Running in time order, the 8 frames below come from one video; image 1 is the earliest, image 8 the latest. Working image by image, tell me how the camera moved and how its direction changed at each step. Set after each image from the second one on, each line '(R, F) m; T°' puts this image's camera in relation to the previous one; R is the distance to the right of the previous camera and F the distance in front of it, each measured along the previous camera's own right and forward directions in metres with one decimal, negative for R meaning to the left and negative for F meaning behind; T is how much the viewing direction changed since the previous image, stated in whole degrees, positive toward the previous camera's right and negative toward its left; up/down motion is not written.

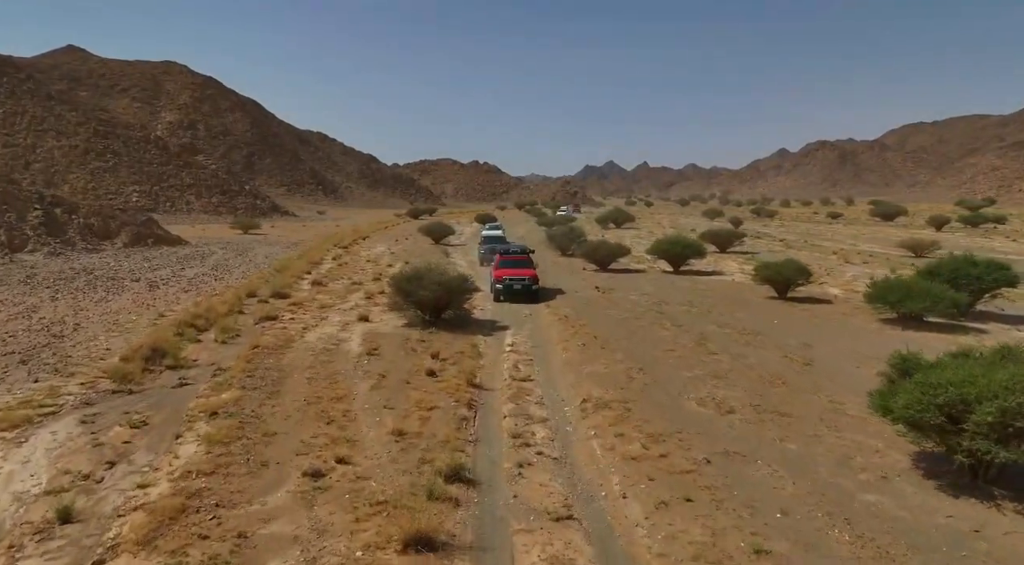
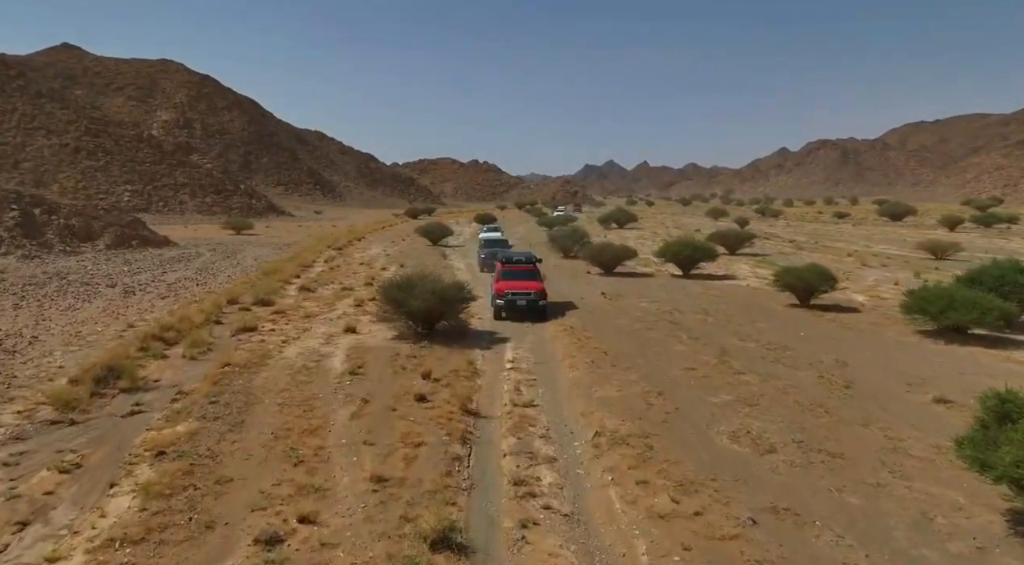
(0.0, +1.8) m; 0°
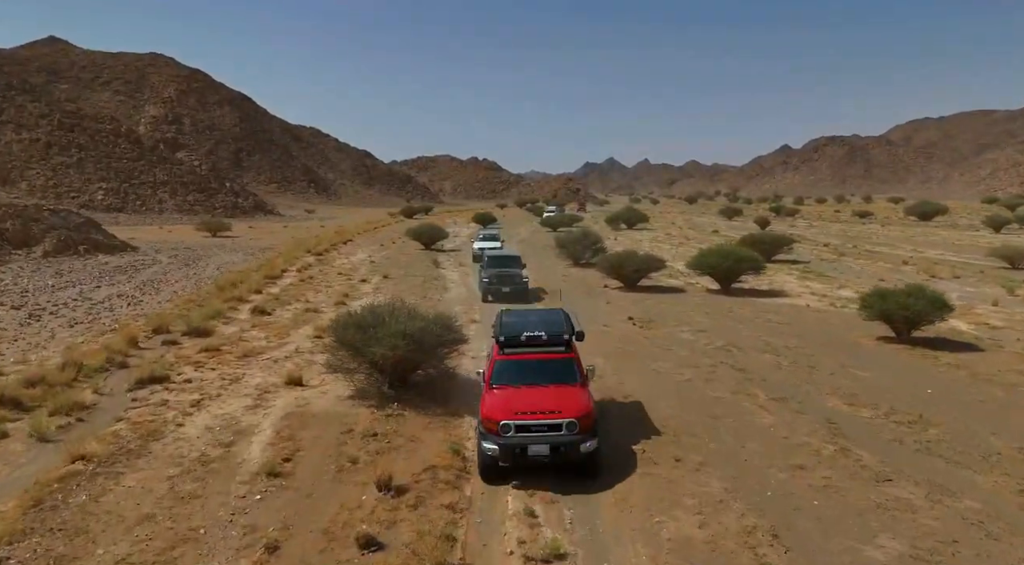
(-0.1, +5.5) m; 0°
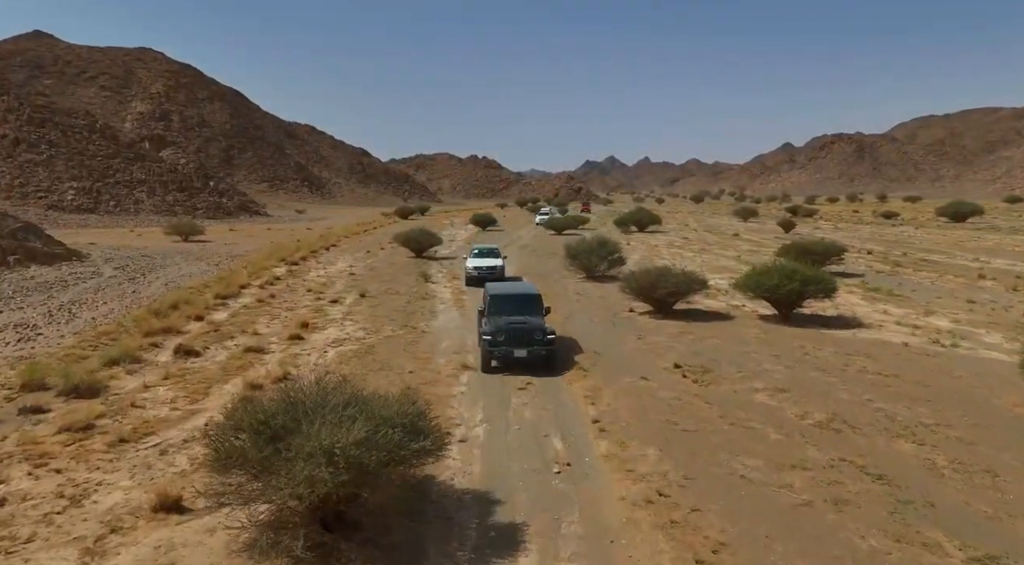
(-0.1, +5.5) m; 0°
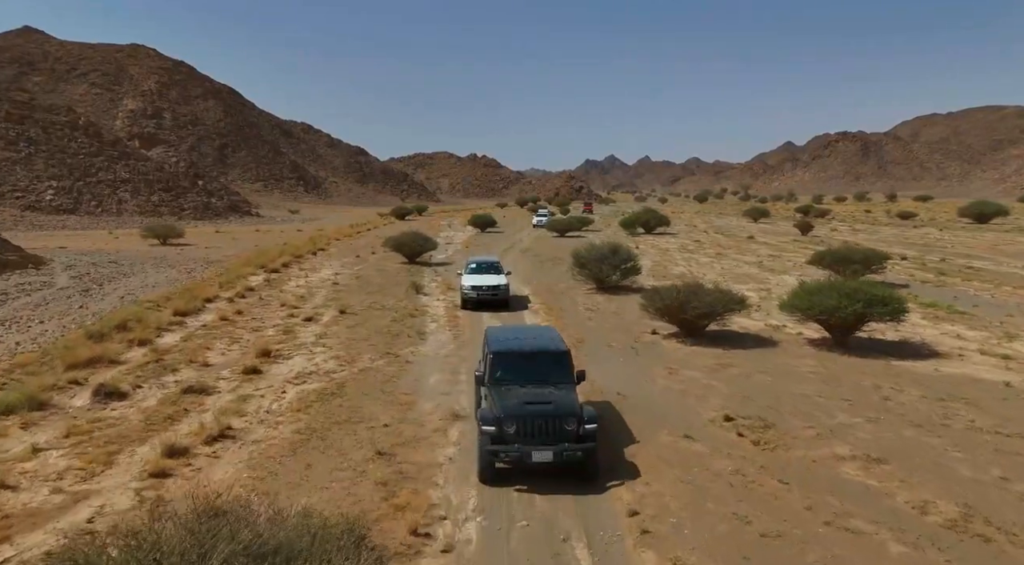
(-0.1, +3.5) m; 0°
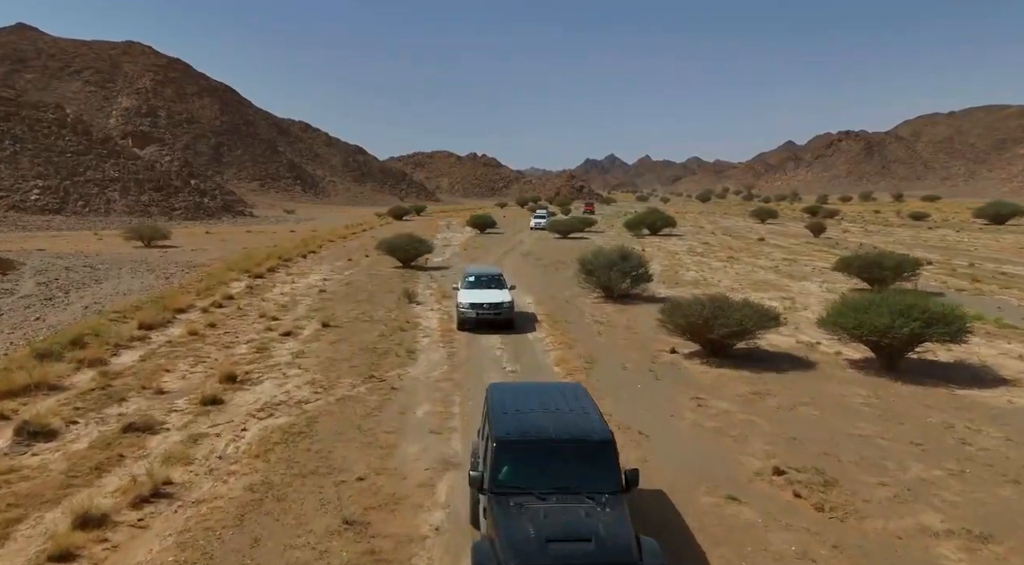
(0.0, +2.2) m; 0°
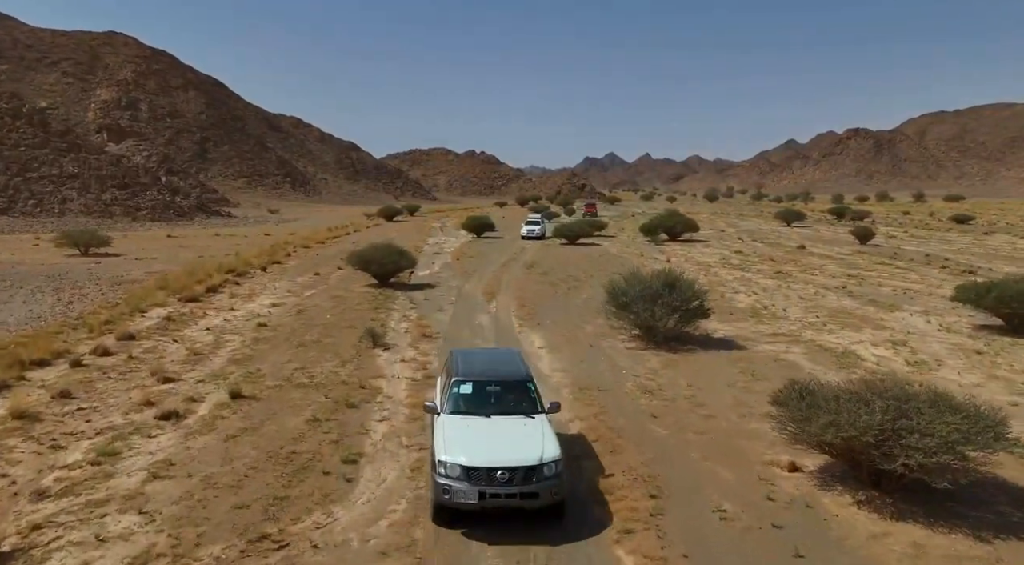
(-0.1, +7.2) m; 0°
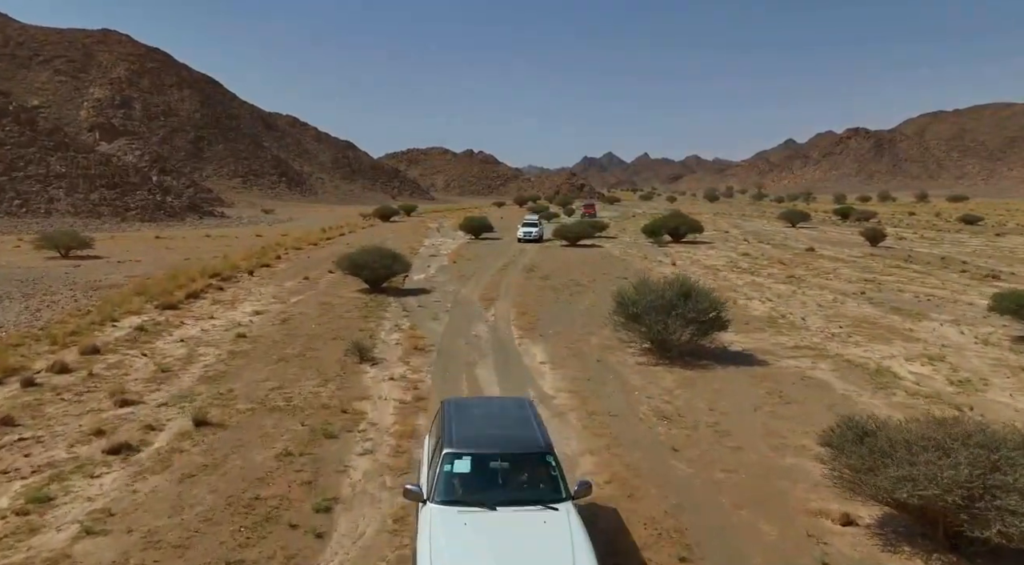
(0.0, +1.6) m; 0°
